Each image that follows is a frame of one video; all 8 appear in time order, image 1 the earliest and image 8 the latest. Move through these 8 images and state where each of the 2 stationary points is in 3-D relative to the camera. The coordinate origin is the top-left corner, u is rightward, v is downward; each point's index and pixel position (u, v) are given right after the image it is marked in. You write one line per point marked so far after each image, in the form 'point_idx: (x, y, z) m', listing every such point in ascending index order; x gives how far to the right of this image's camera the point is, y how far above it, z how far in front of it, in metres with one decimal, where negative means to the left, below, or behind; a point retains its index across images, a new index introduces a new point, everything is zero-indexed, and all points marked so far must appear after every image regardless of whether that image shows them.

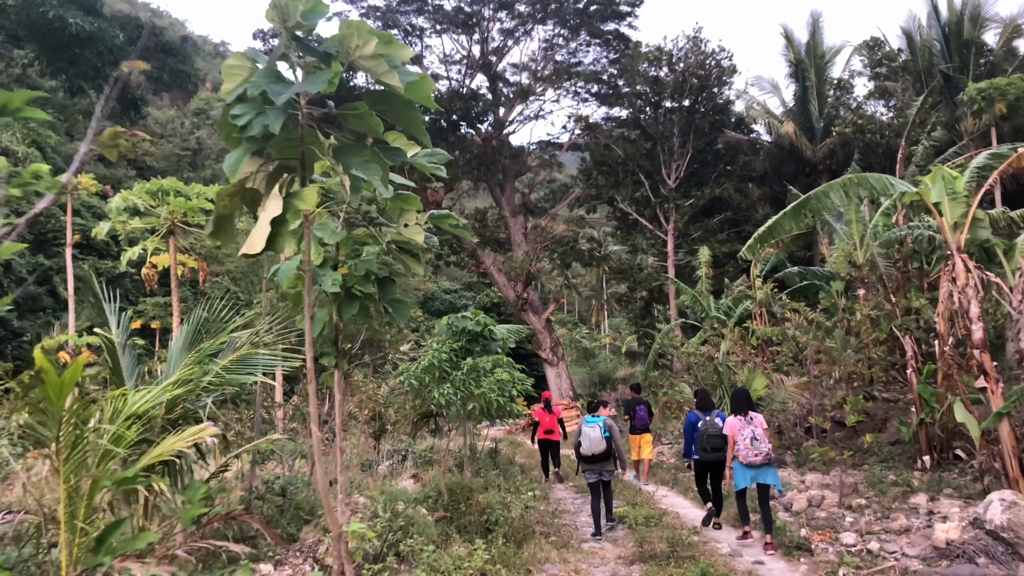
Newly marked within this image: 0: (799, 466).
0: (+3.0, -1.9, +9.0) m
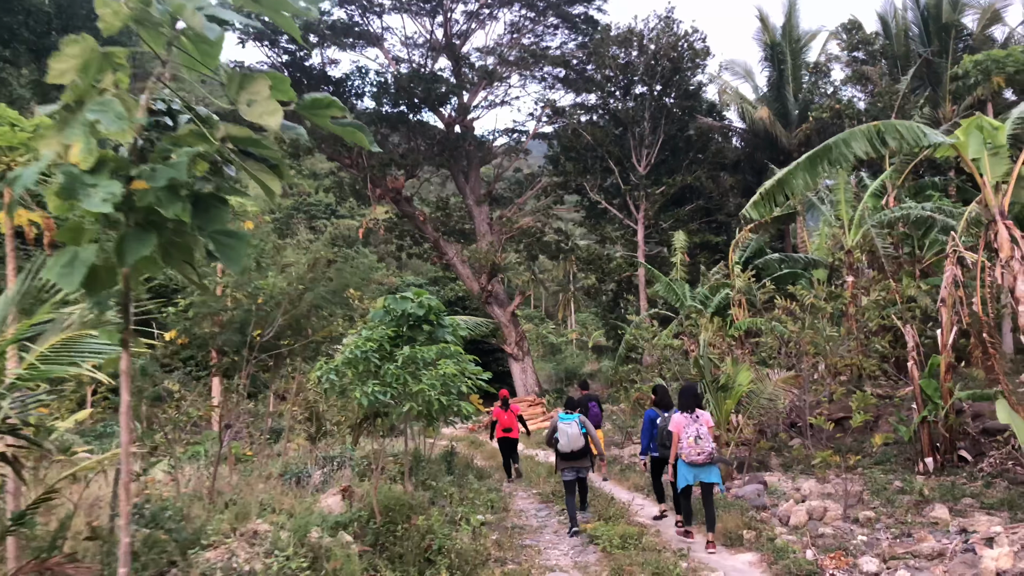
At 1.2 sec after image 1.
0: (+2.6, -1.7, +8.1) m
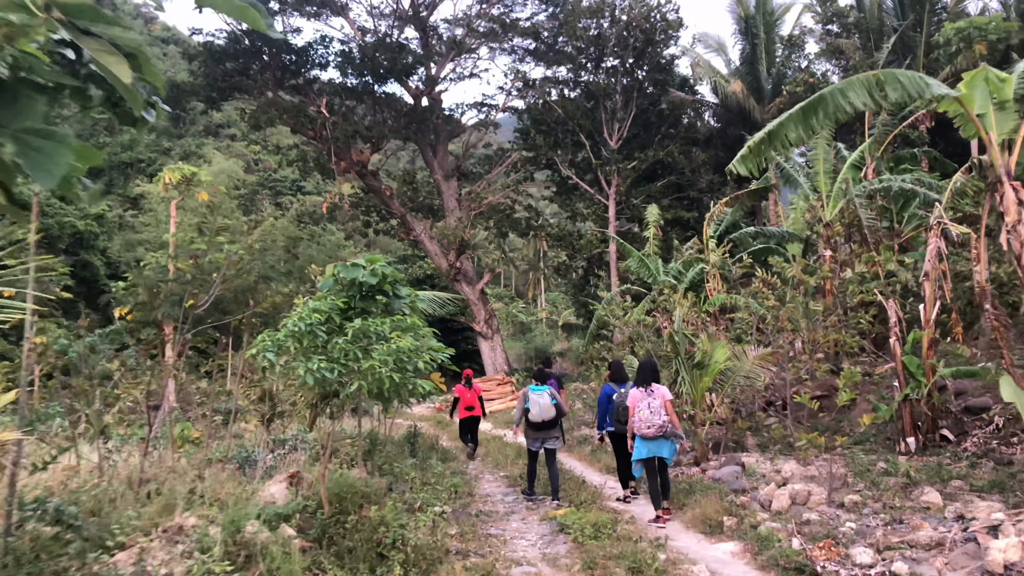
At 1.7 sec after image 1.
0: (+2.3, -1.5, +7.8) m
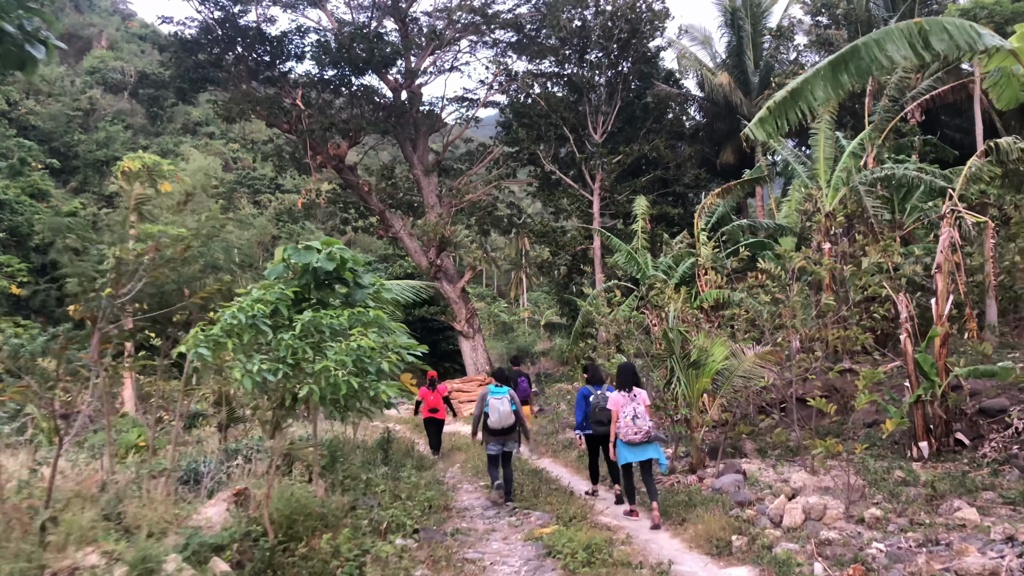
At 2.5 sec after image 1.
0: (+2.1, -1.4, +7.3) m
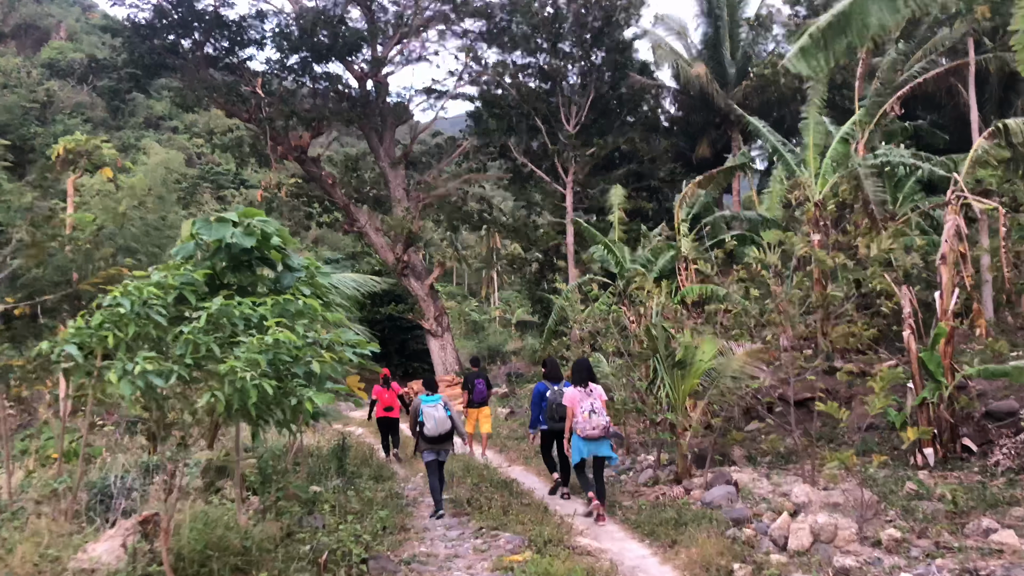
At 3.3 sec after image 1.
0: (+1.9, -1.3, +6.7) m
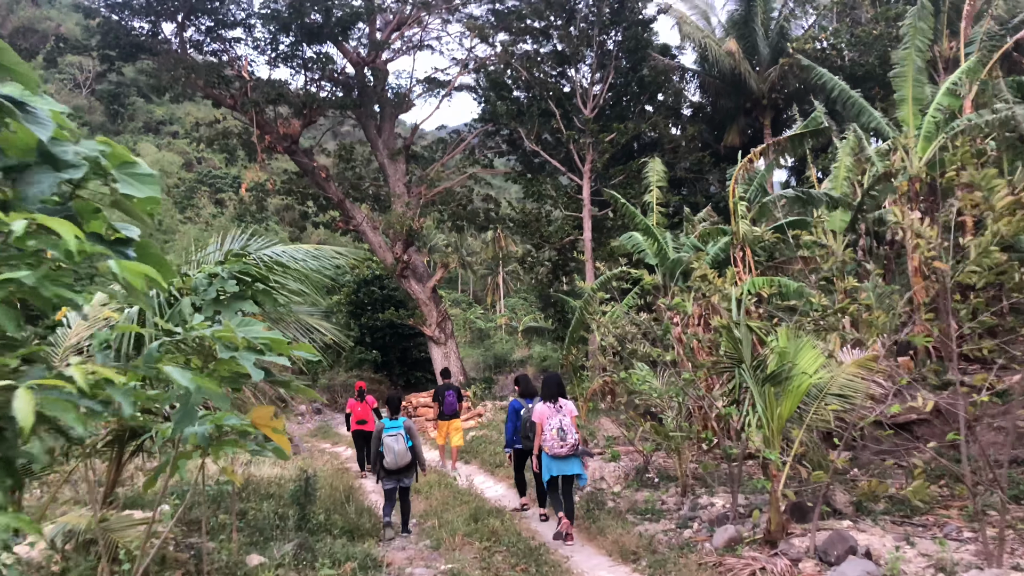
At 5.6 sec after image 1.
0: (+2.0, -1.3, +4.9) m
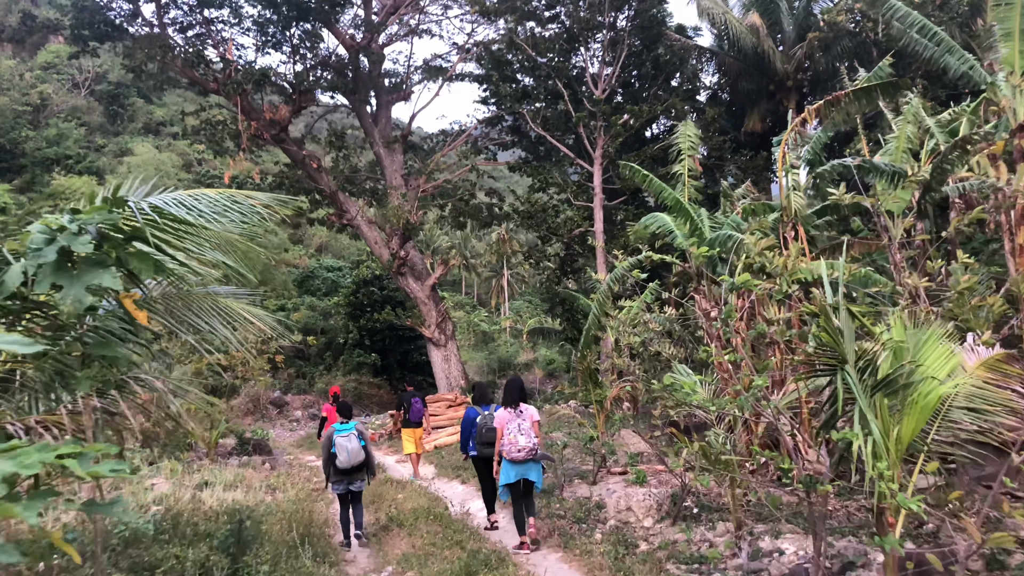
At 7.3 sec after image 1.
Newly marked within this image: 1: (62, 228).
0: (+2.0, -1.2, +3.5) m
1: (-1.3, +0.2, +2.6) m
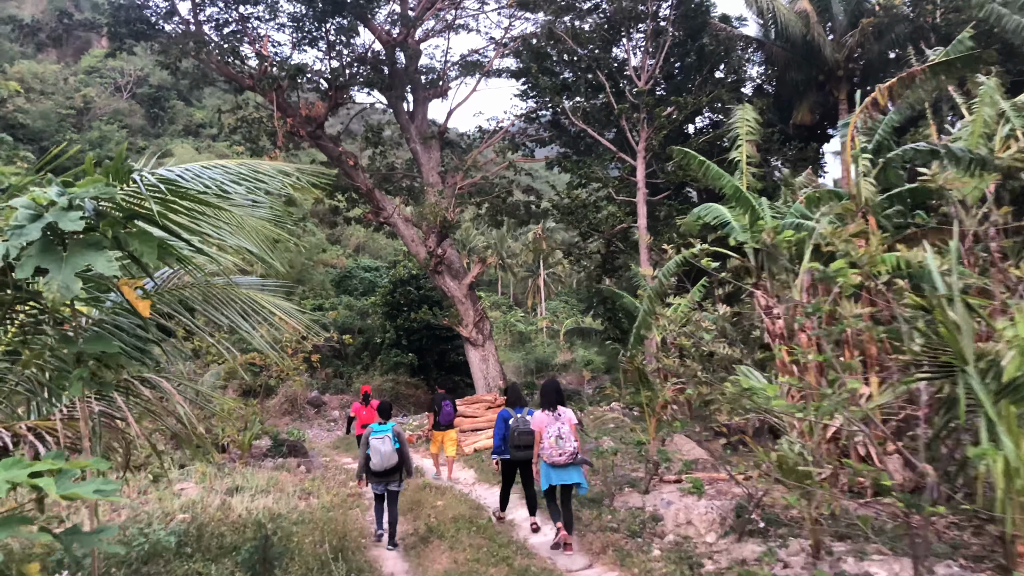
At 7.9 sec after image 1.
0: (+2.2, -1.1, +3.0) m
1: (-1.2, +0.2, +2.2) m
